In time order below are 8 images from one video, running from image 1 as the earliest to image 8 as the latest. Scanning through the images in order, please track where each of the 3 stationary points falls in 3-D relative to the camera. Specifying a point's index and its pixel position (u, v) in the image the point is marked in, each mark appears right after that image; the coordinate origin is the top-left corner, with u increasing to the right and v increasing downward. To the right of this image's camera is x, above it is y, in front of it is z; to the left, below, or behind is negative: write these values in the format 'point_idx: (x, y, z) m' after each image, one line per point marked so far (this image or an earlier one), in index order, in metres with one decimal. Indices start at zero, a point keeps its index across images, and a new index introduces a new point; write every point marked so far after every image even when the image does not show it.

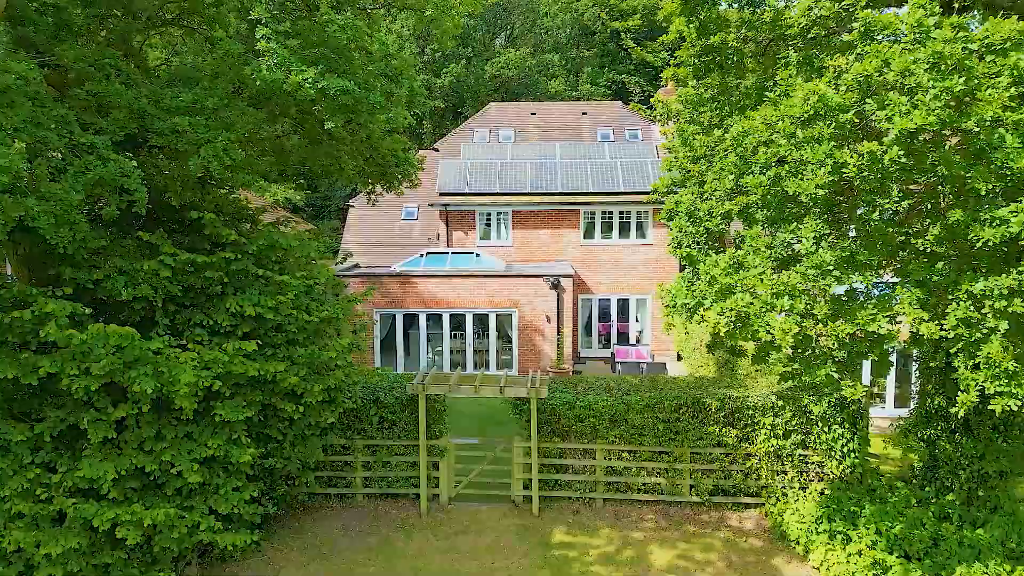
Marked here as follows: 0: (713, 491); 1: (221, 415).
0: (+3.2, -3.2, +8.4) m
1: (-3.2, -1.4, +5.9) m
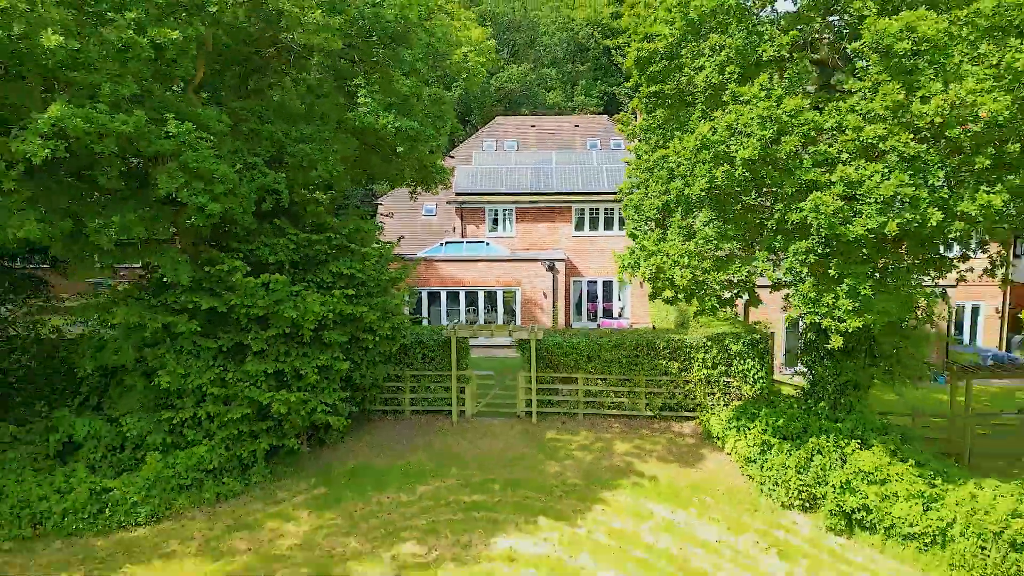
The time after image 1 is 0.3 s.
0: (+3.3, -2.6, +11.5) m
1: (-3.2, -0.9, +9.2) m
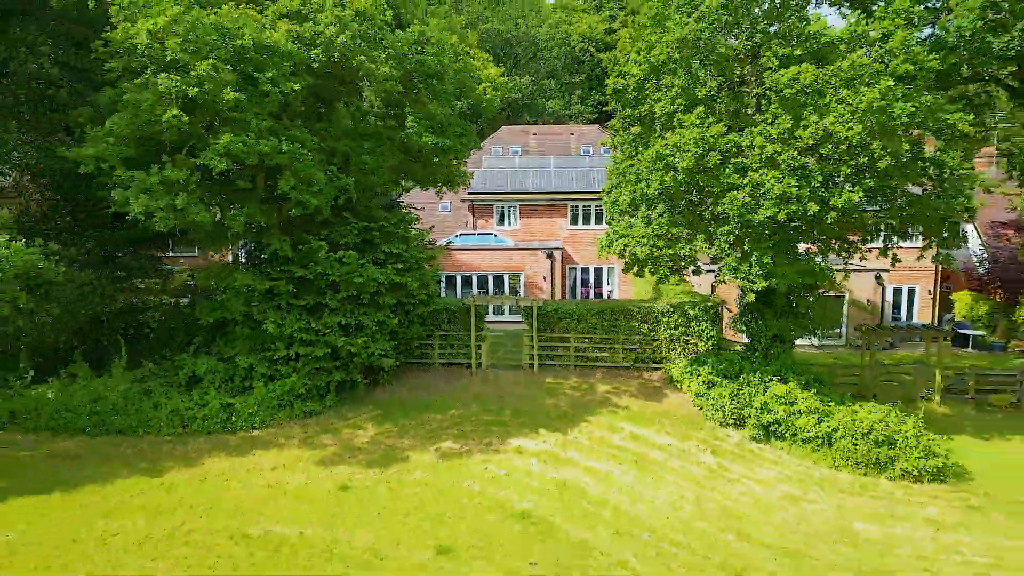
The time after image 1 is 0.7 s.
0: (+3.5, -2.0, +14.6) m
1: (-3.0, -0.3, +12.3) m
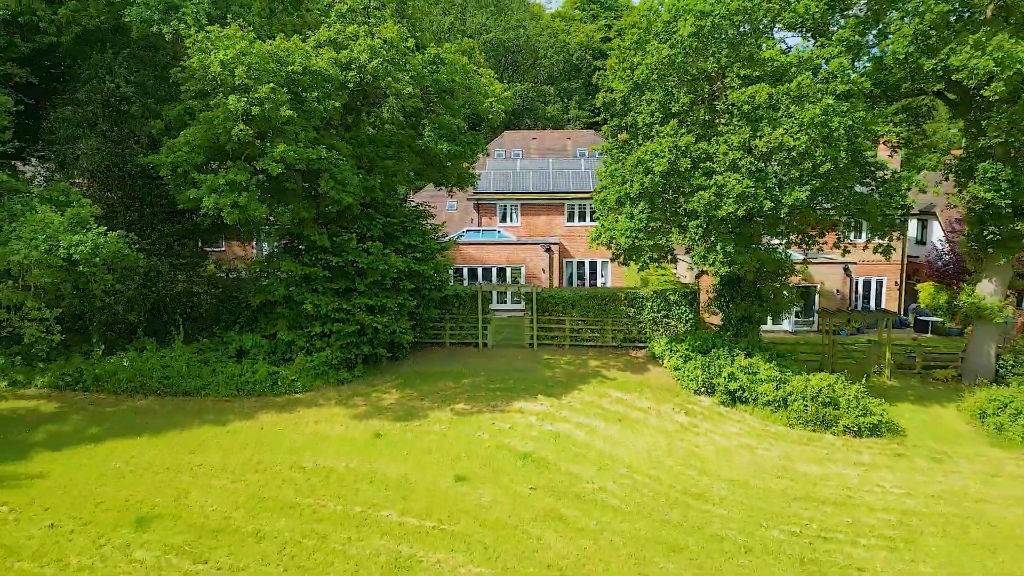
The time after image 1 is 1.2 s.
0: (+3.6, -1.6, +16.5) m
1: (-2.9, +0.1, +14.2) m
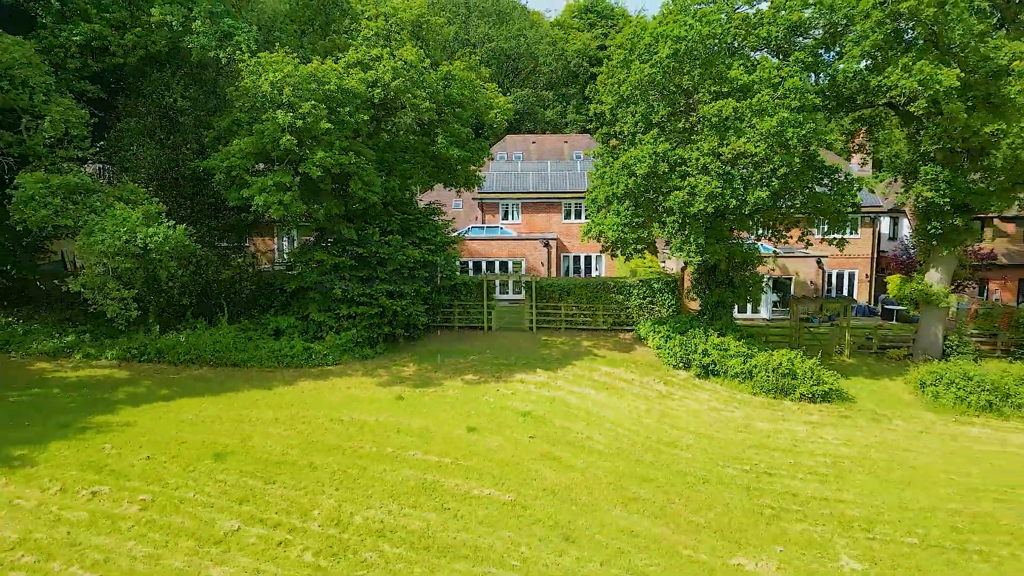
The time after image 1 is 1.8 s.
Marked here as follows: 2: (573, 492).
0: (+3.6, -1.3, +18.5) m
1: (-2.9, +0.5, +16.2) m
2: (+1.2, -3.9, +9.9) m
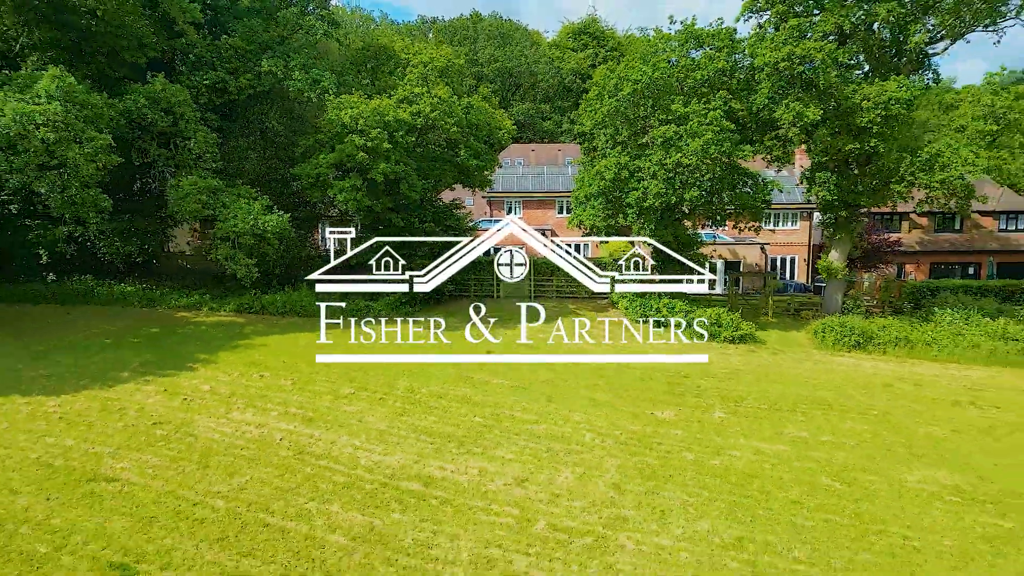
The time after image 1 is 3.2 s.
0: (+3.8, -0.2, +24.2) m
1: (-2.7, +1.5, +21.8) m
2: (+1.3, -2.8, +15.5) m
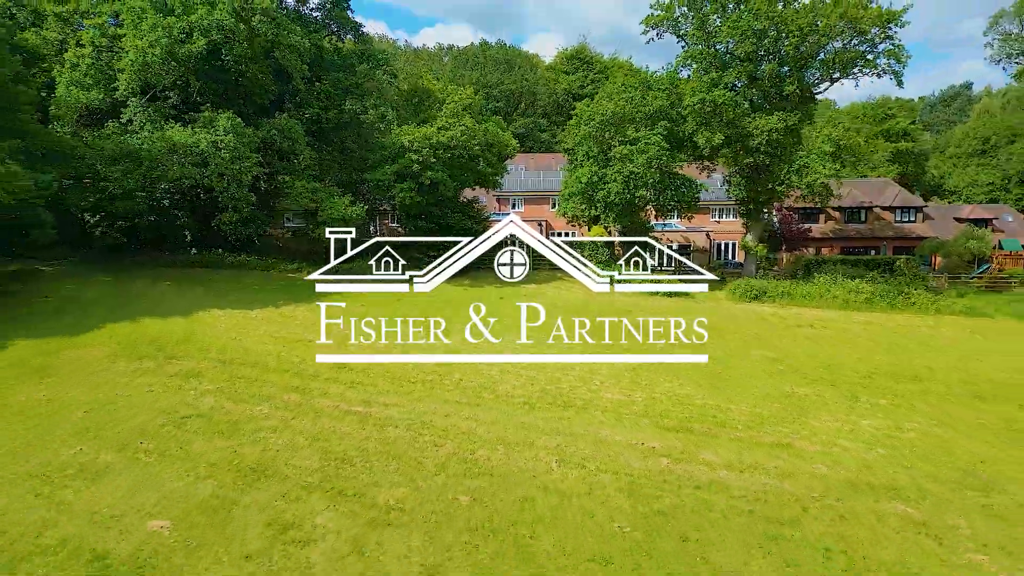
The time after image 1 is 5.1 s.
0: (+4.0, +1.5, +33.0) m
1: (-2.5, +3.2, +30.7) m
2: (+1.5, -1.1, +24.4) m
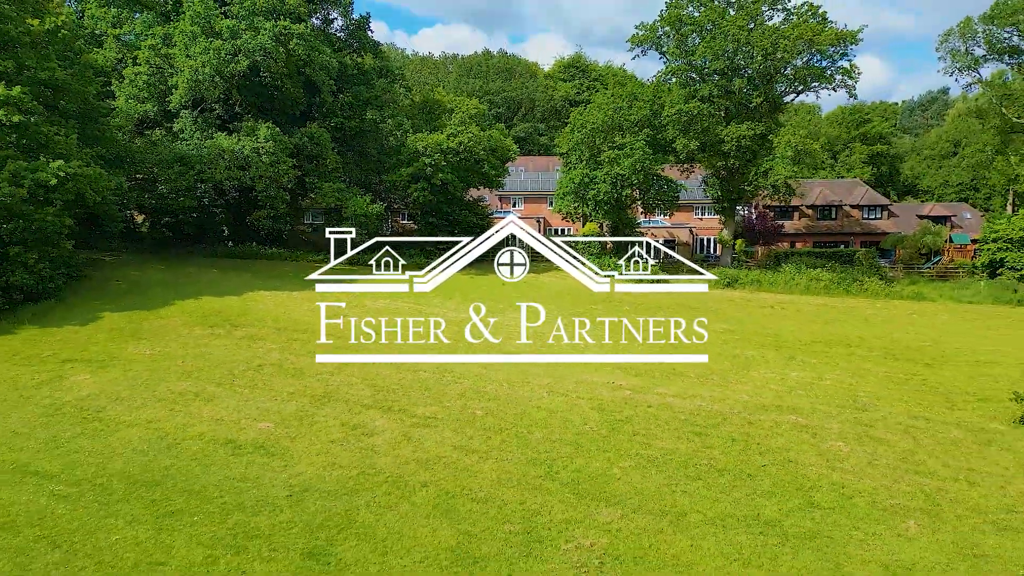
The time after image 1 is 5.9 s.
0: (+4.1, +2.2, +36.9) m
1: (-2.4, +3.9, +34.6) m
2: (+1.6, -0.4, +28.2) m
